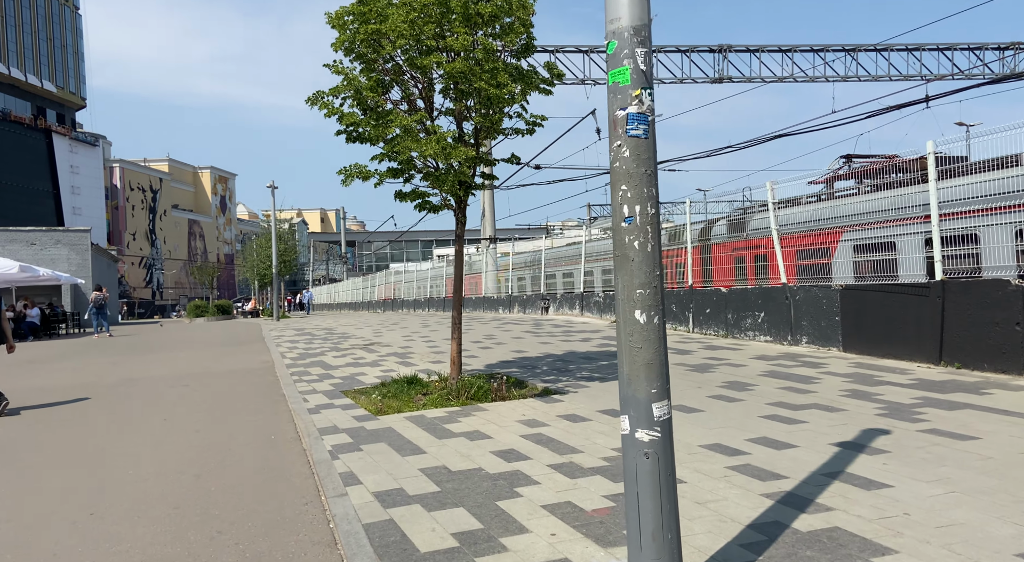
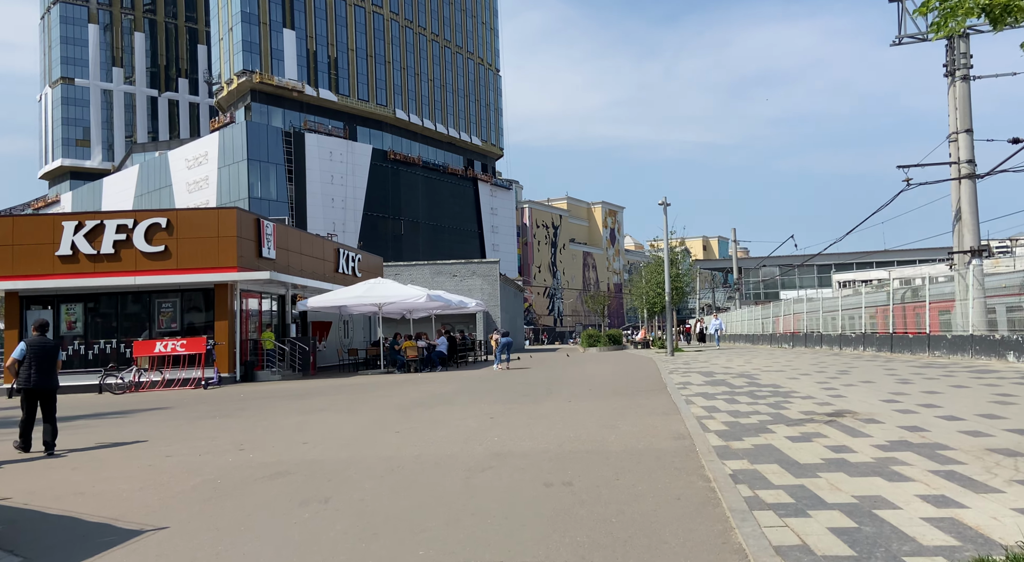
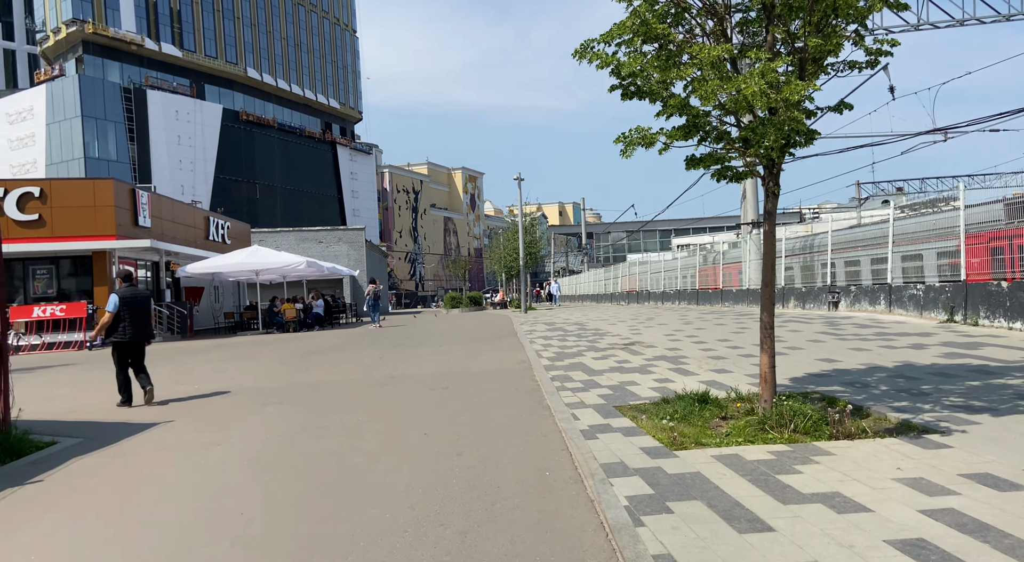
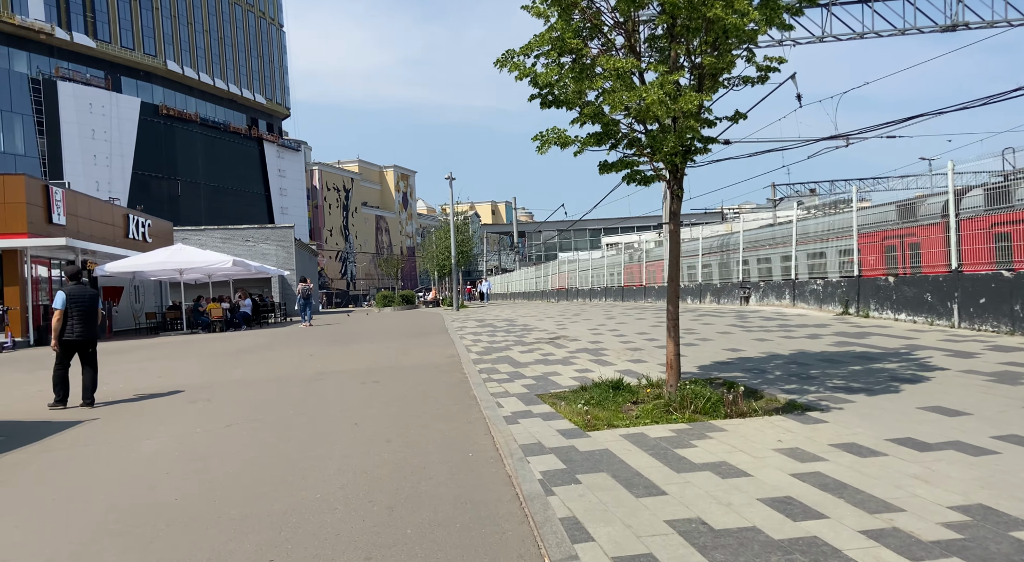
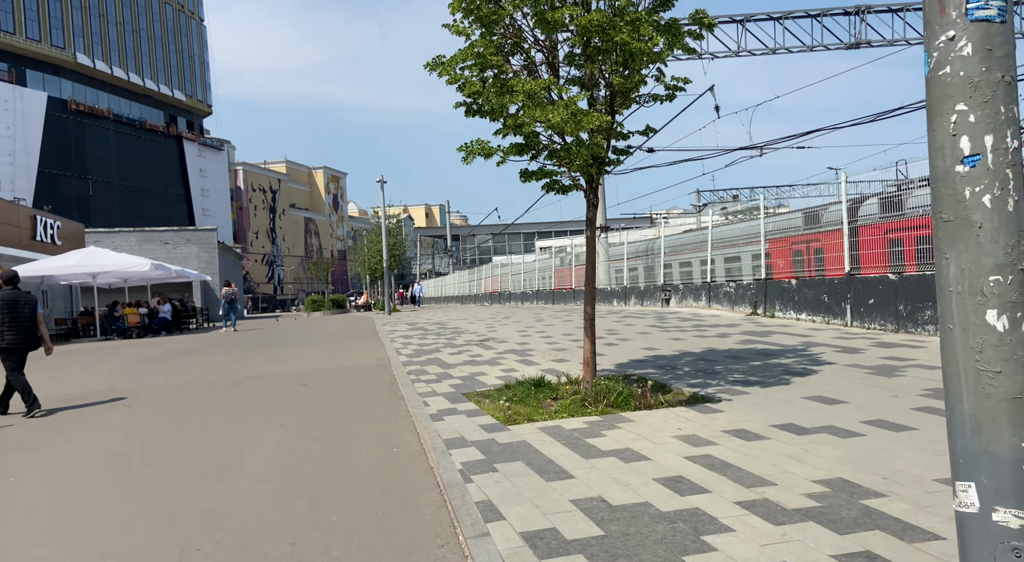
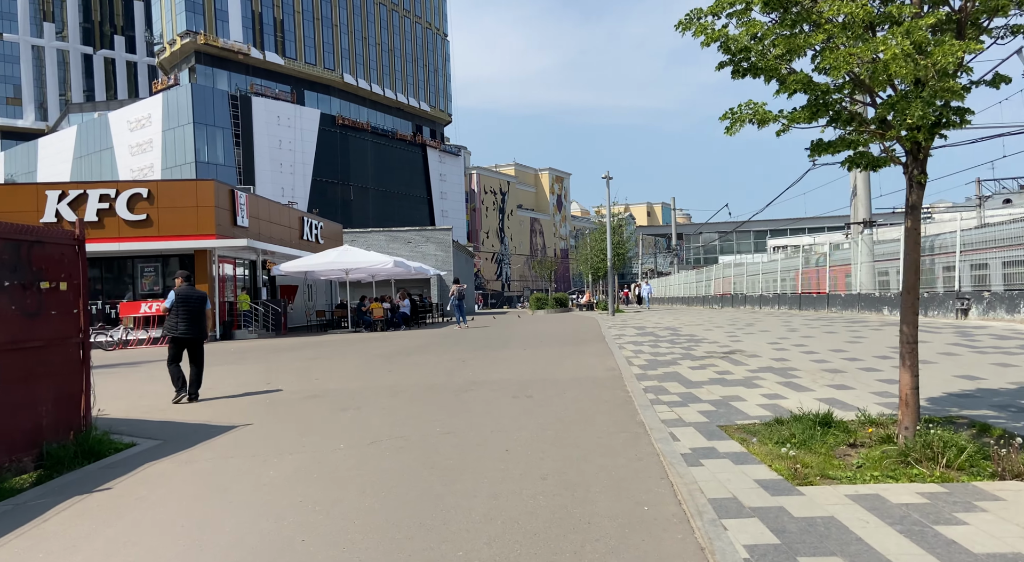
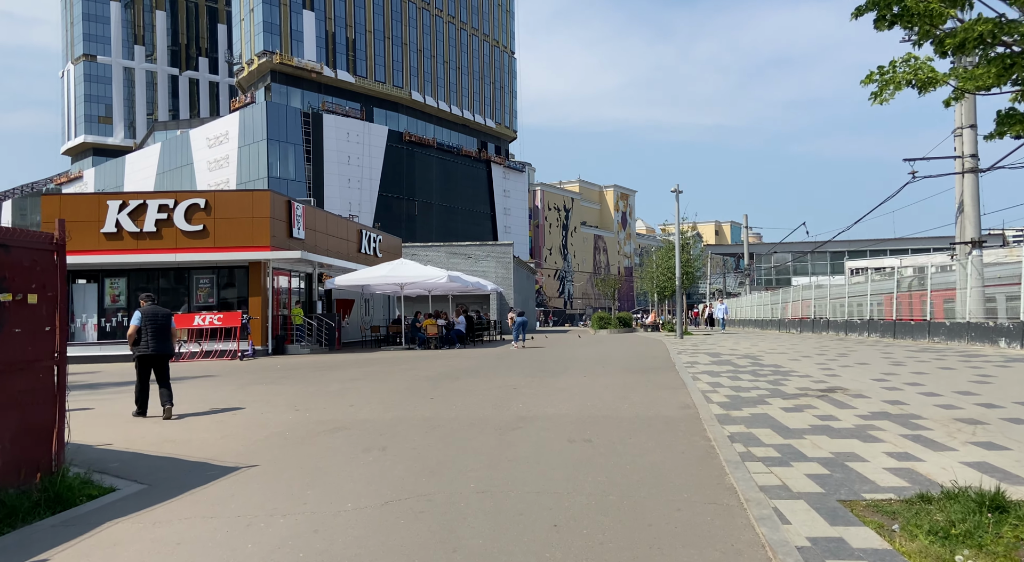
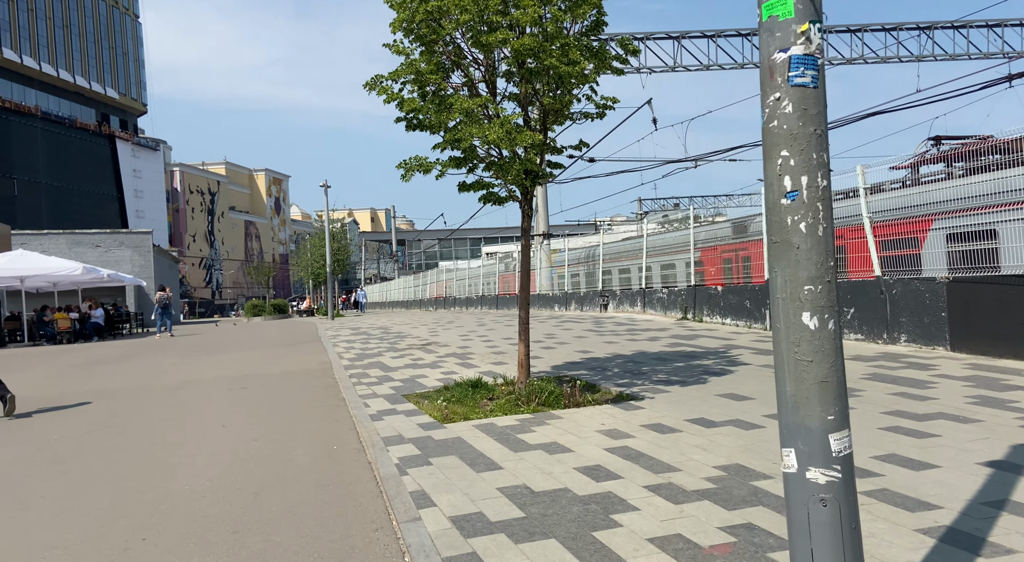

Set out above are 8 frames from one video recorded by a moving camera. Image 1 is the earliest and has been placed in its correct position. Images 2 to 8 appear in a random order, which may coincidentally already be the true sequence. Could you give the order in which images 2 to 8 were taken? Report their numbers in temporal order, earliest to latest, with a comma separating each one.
8, 5, 4, 3, 6, 7, 2
